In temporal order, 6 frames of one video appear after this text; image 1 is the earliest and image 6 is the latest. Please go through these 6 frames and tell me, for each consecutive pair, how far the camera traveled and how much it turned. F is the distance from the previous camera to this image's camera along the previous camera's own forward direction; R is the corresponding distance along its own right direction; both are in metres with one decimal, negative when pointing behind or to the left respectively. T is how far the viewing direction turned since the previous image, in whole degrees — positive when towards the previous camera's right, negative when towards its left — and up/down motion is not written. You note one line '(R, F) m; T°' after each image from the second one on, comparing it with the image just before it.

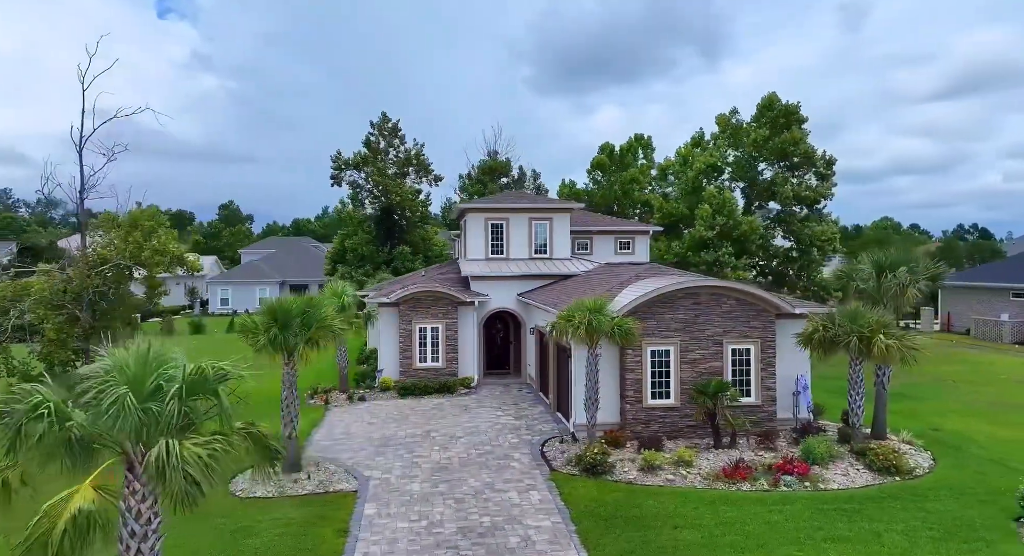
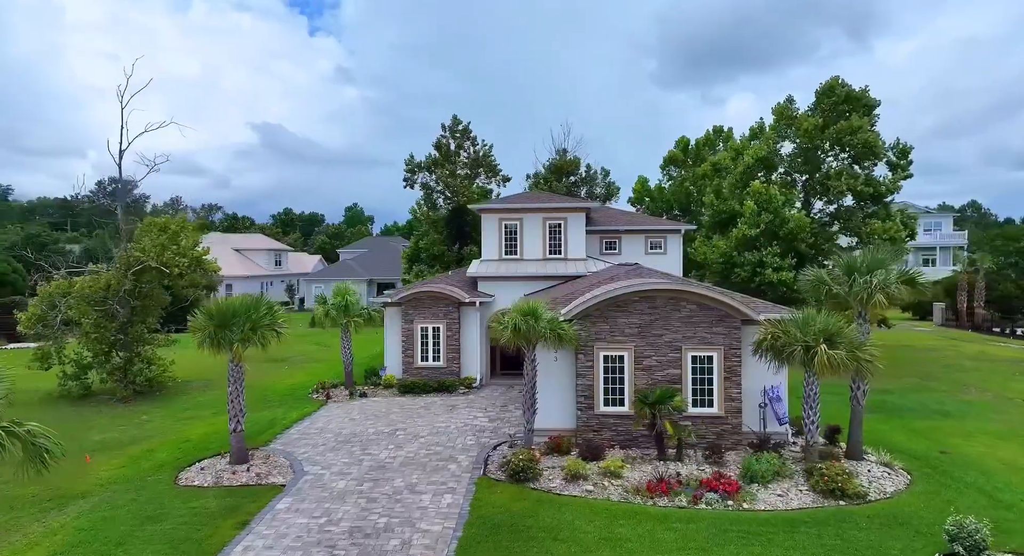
(+3.7, +0.4) m; -9°
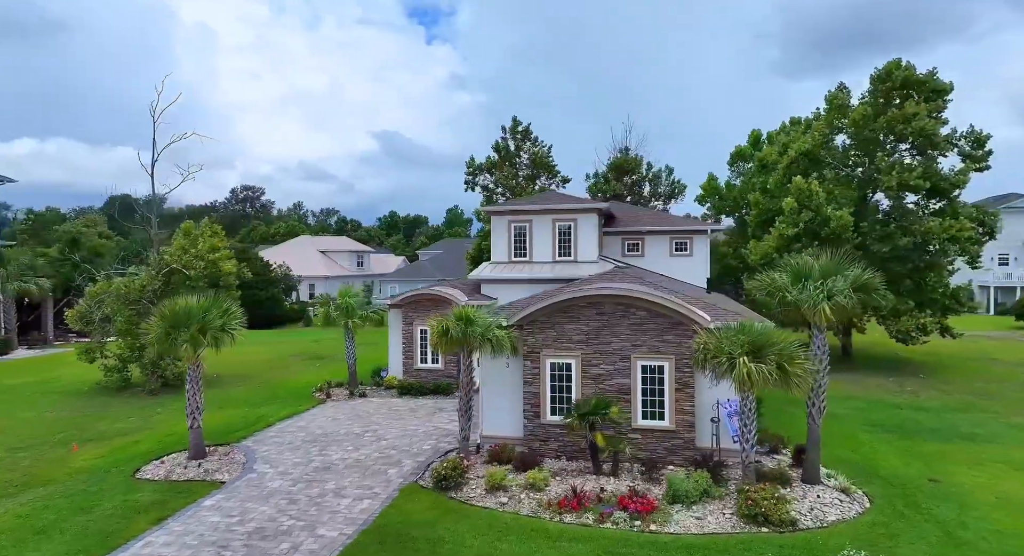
(+3.4, +0.5) m; -8°
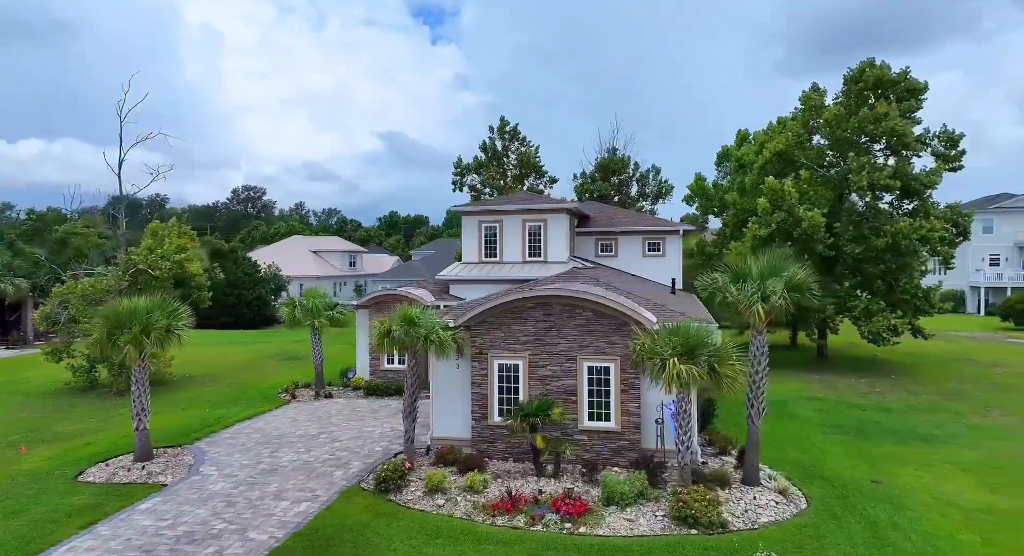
(+1.2, +0.1) m; 0°
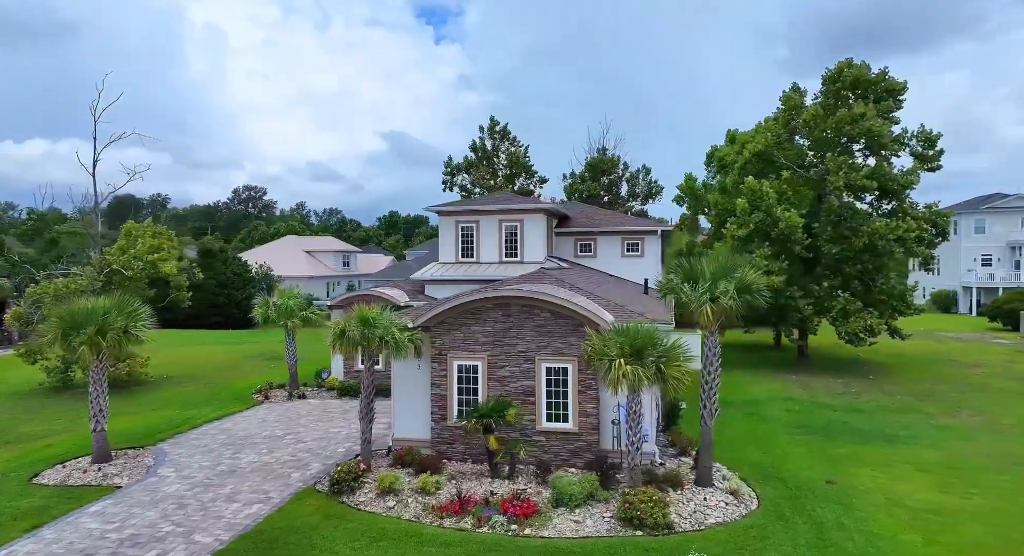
(+0.9, 0.0) m; 0°
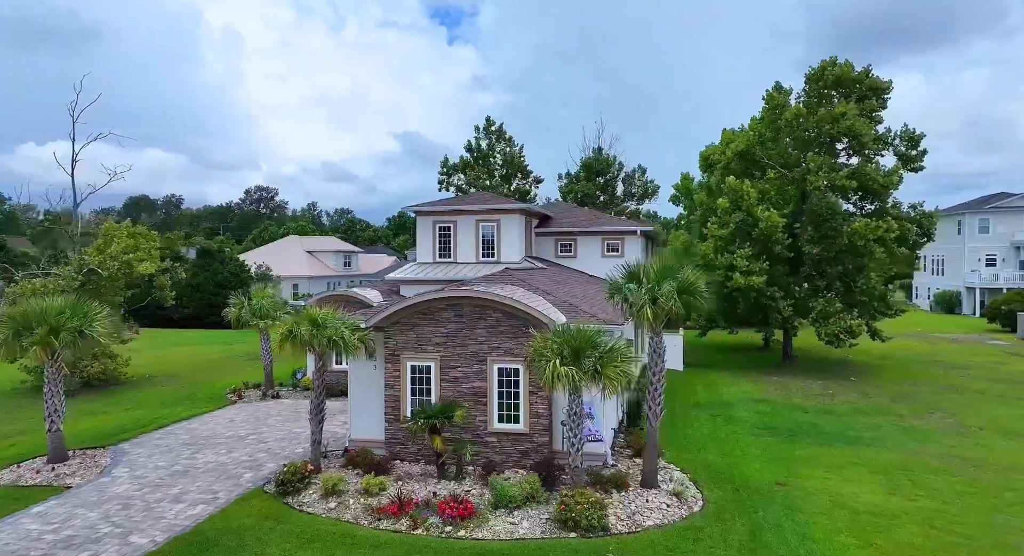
(+1.2, +0.1) m; -1°
